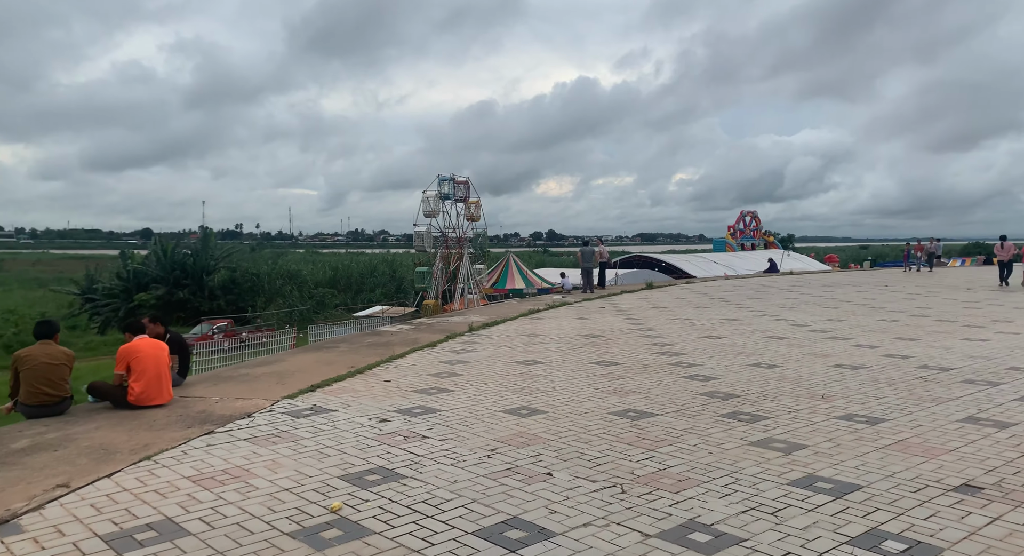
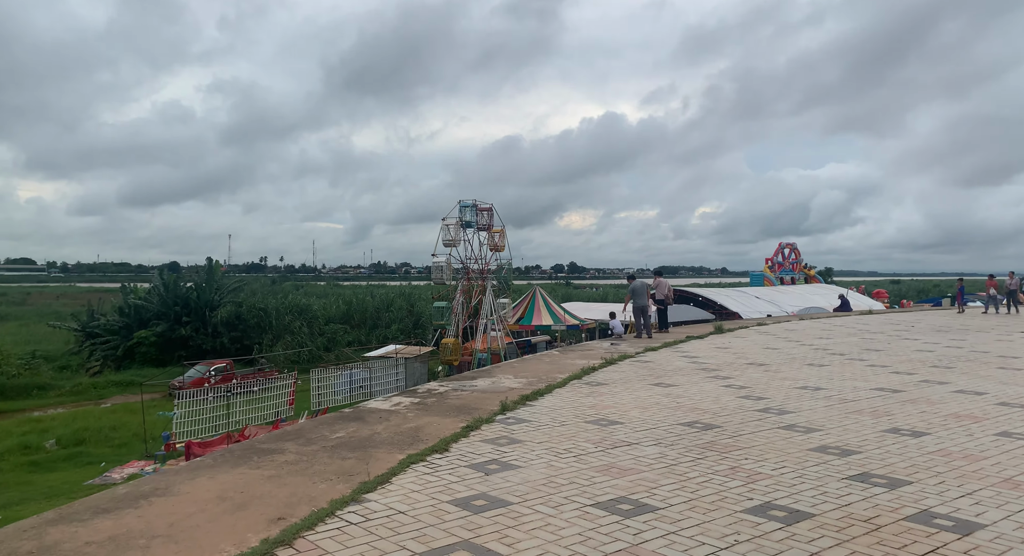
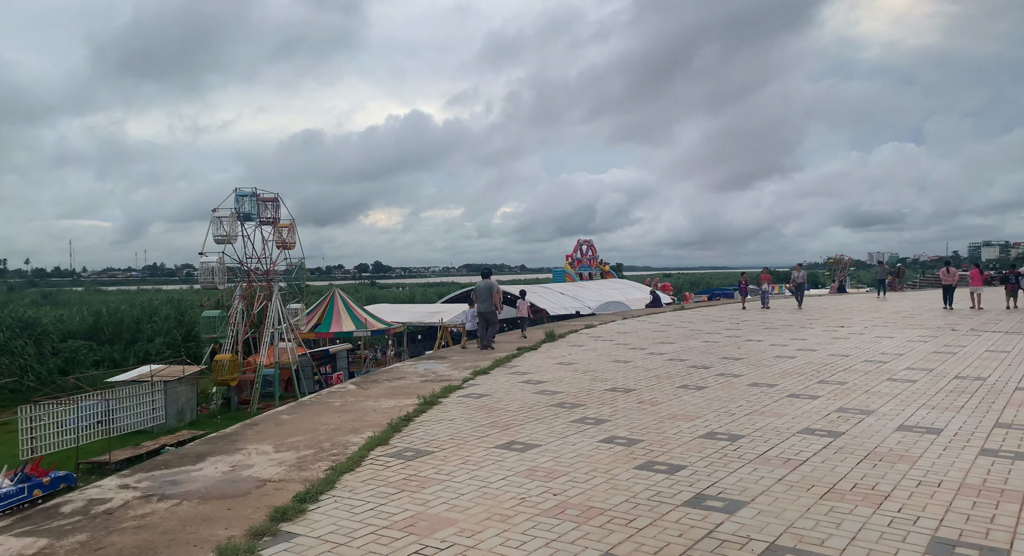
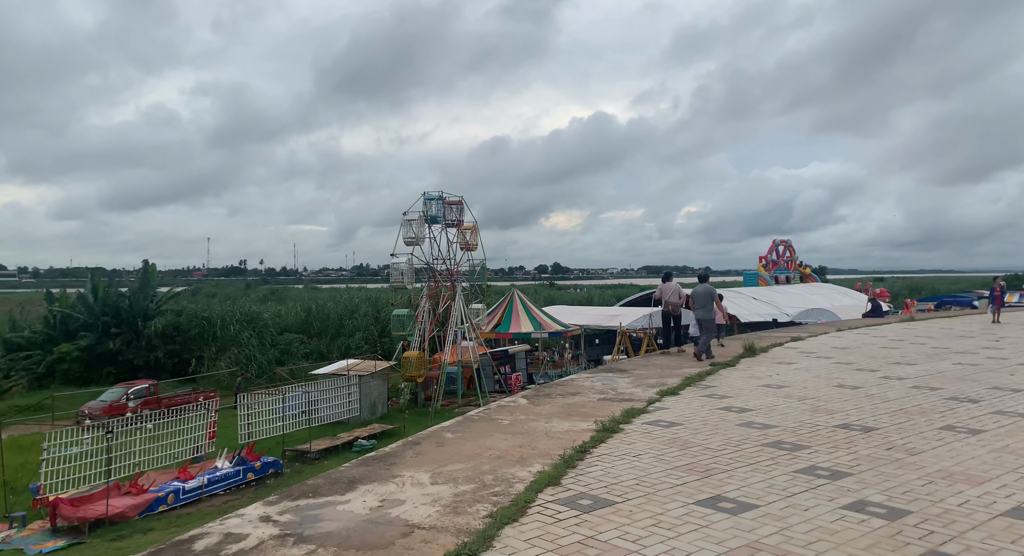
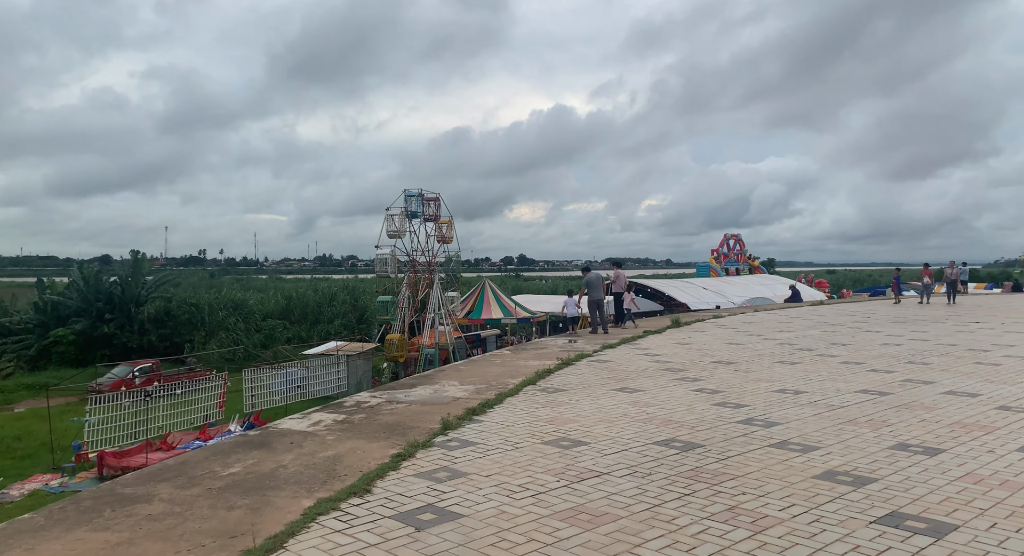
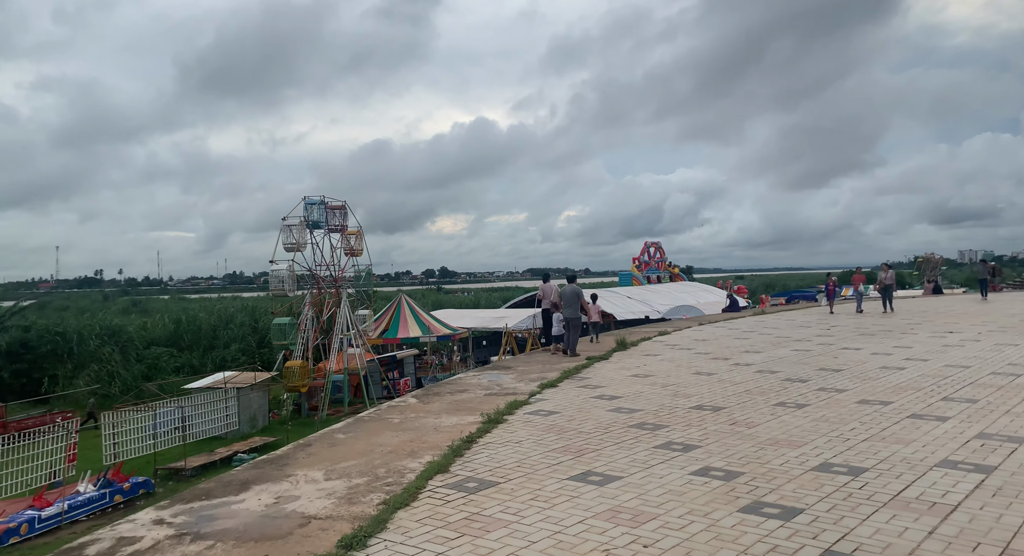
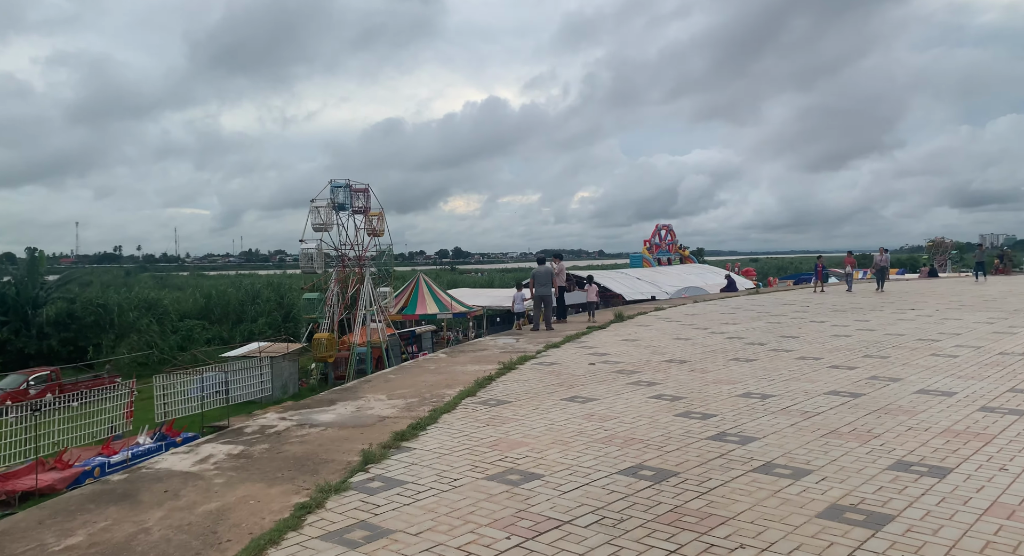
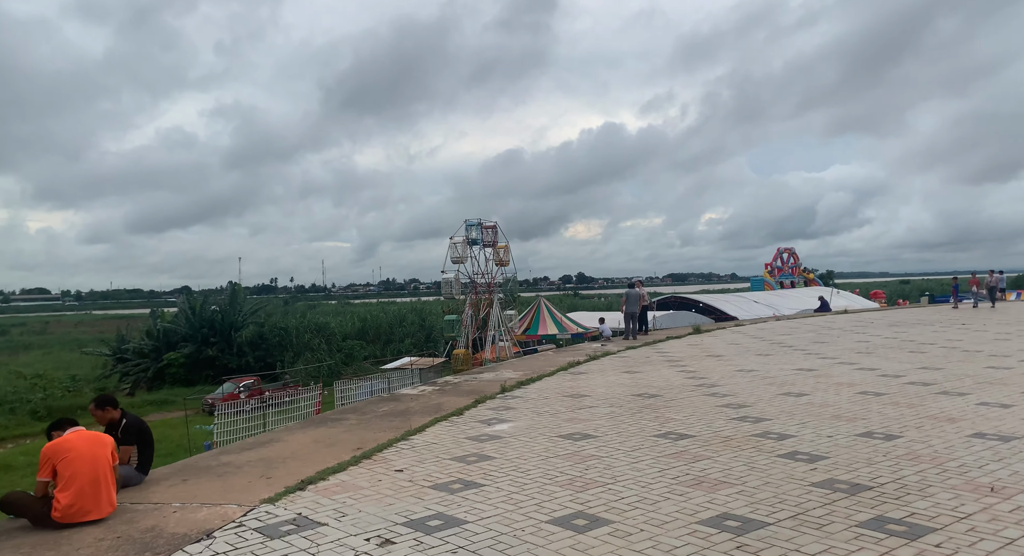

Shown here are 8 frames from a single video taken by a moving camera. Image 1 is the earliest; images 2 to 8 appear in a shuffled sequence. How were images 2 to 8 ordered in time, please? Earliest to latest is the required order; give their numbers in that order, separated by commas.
8, 2, 5, 7, 3, 6, 4
